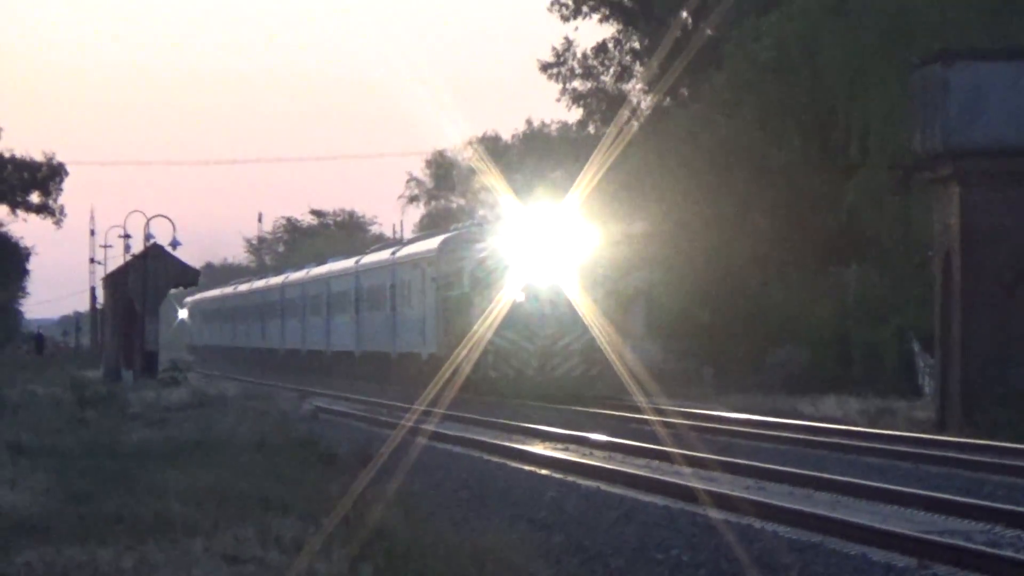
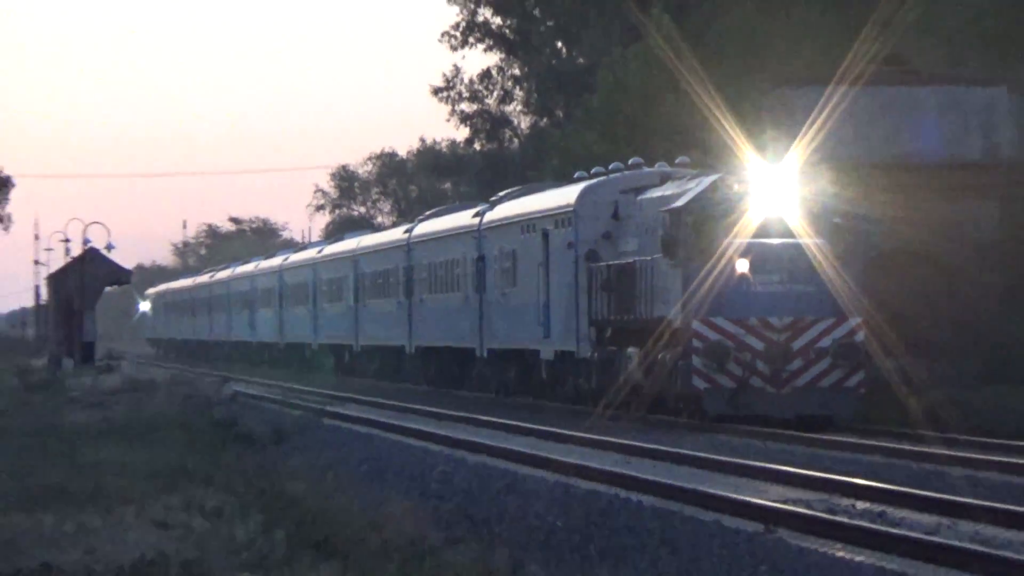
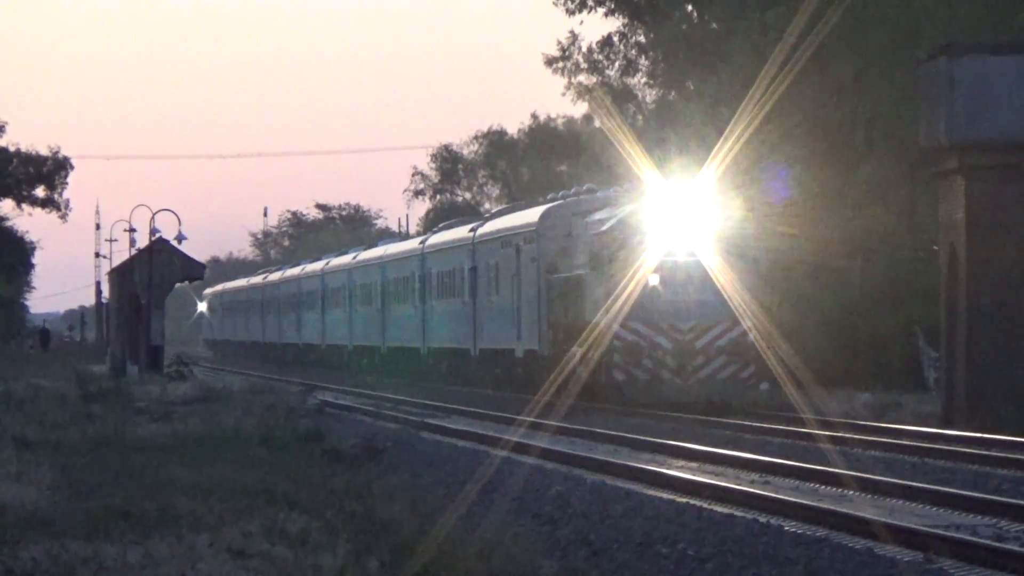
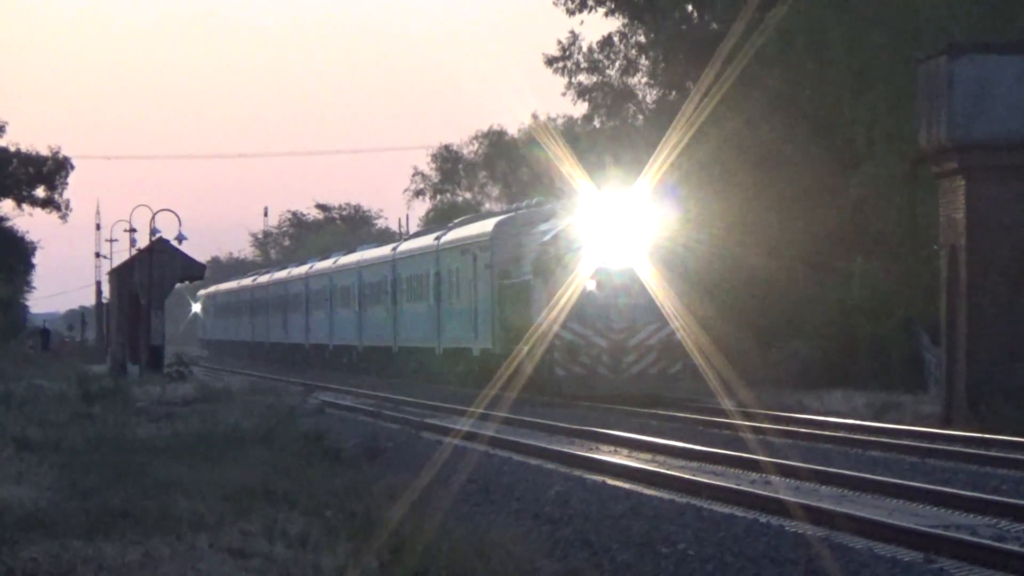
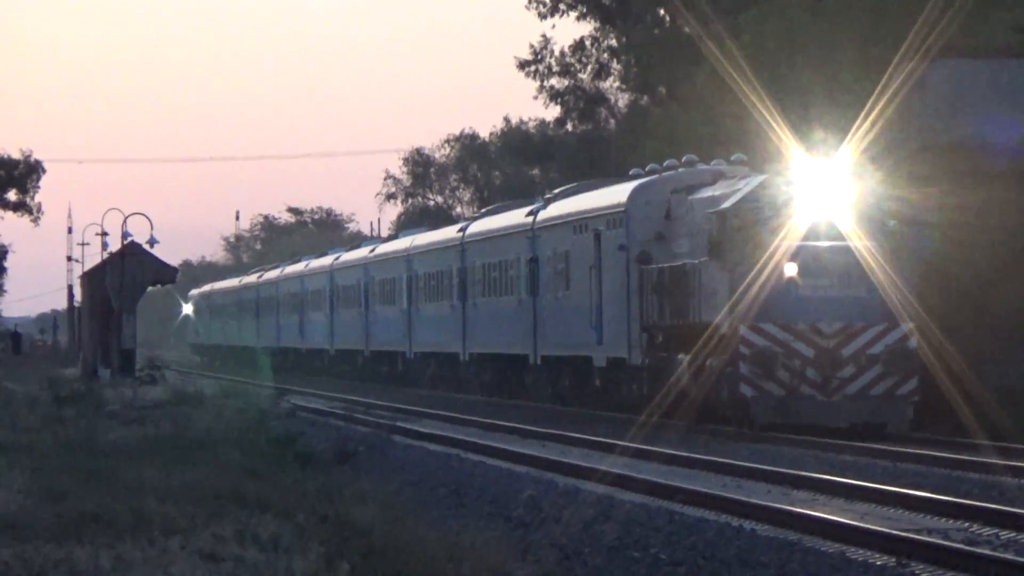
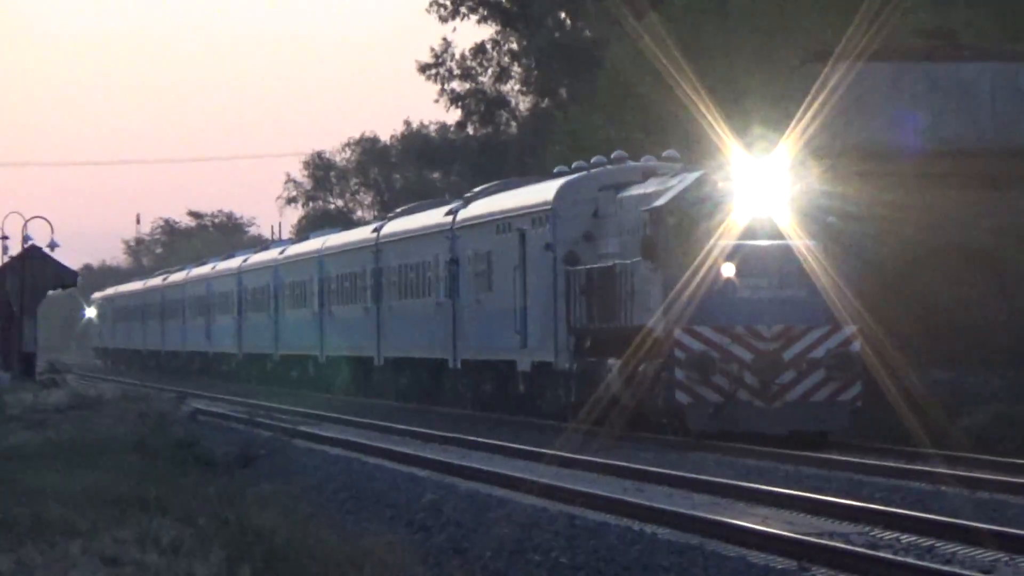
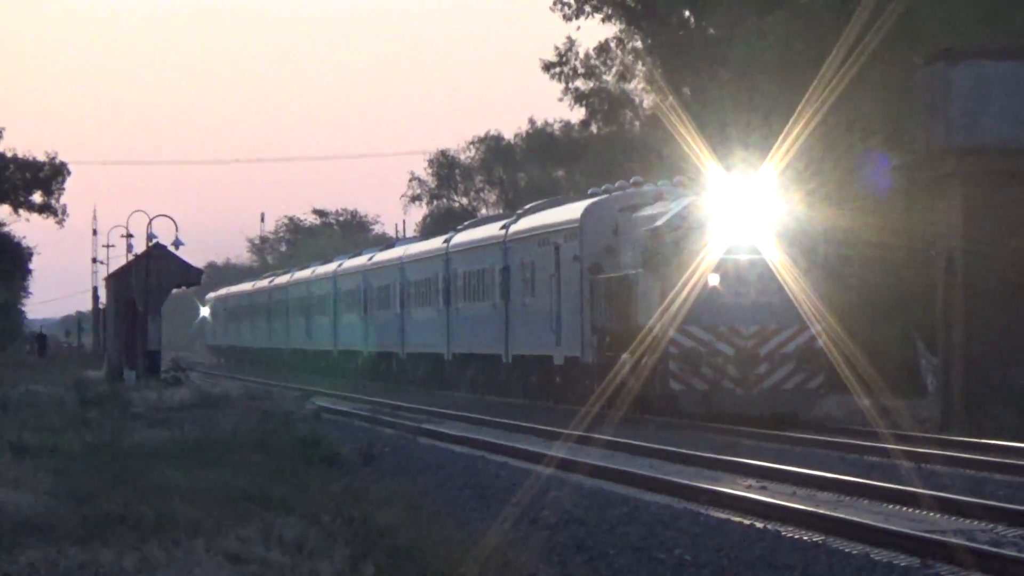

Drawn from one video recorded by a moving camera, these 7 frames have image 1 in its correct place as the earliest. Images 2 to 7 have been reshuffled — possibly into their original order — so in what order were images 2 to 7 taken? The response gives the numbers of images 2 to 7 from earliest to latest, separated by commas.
4, 3, 7, 5, 6, 2
